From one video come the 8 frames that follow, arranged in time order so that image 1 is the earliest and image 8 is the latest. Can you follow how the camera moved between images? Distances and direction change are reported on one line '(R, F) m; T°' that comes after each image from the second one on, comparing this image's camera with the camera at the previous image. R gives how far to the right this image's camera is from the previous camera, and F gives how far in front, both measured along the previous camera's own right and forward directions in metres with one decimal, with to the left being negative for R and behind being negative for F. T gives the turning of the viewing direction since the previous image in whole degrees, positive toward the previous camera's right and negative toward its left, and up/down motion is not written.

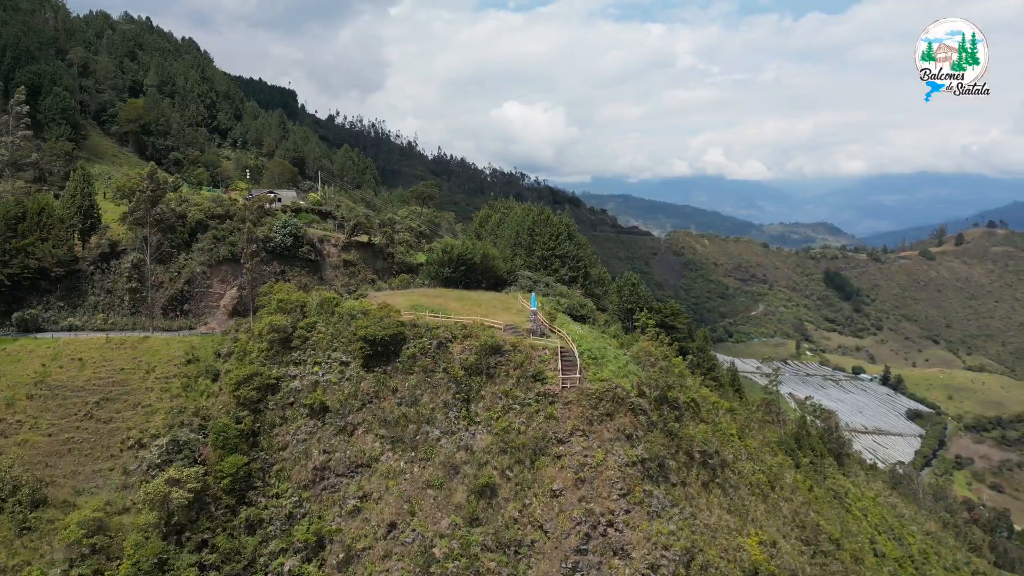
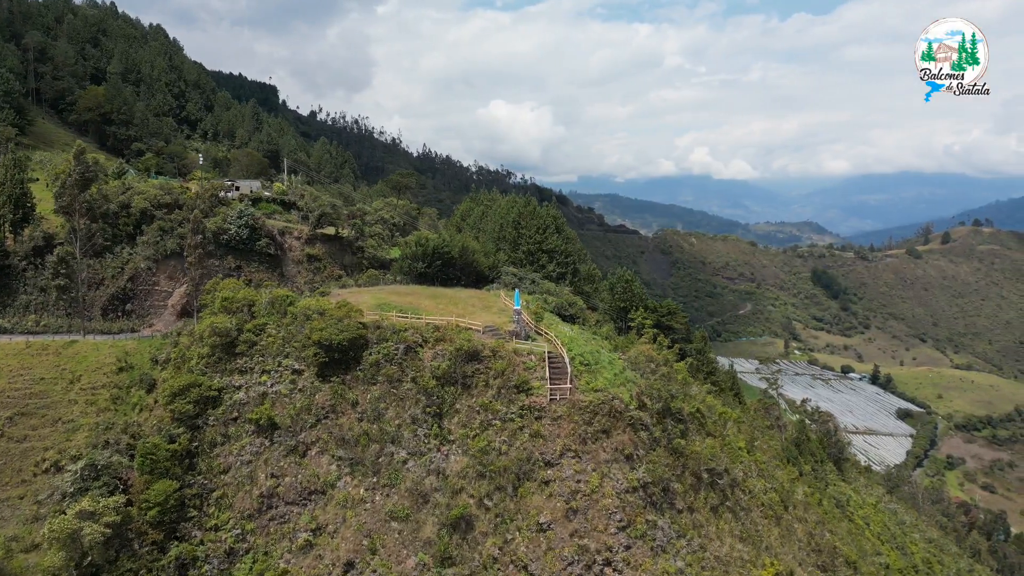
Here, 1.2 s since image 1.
(+0.3, +4.2) m; +1°
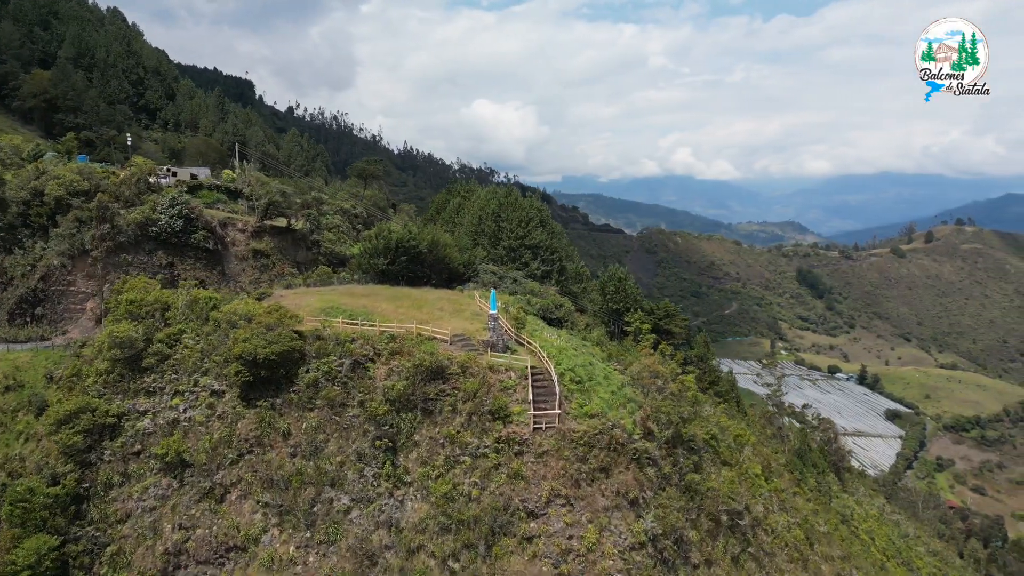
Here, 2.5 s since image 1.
(+0.3, +5.2) m; +1°
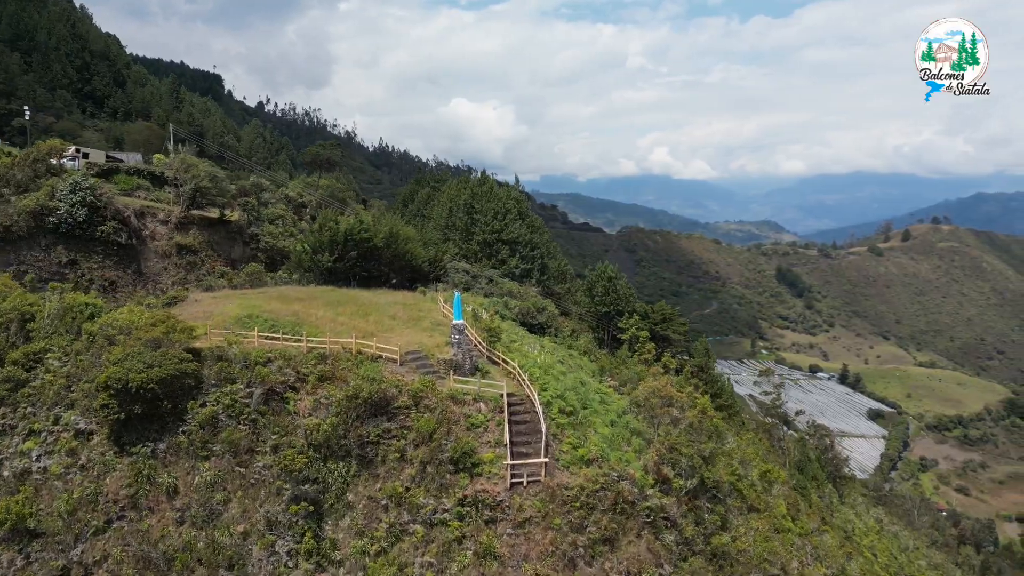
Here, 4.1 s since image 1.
(+0.2, +5.2) m; +2°
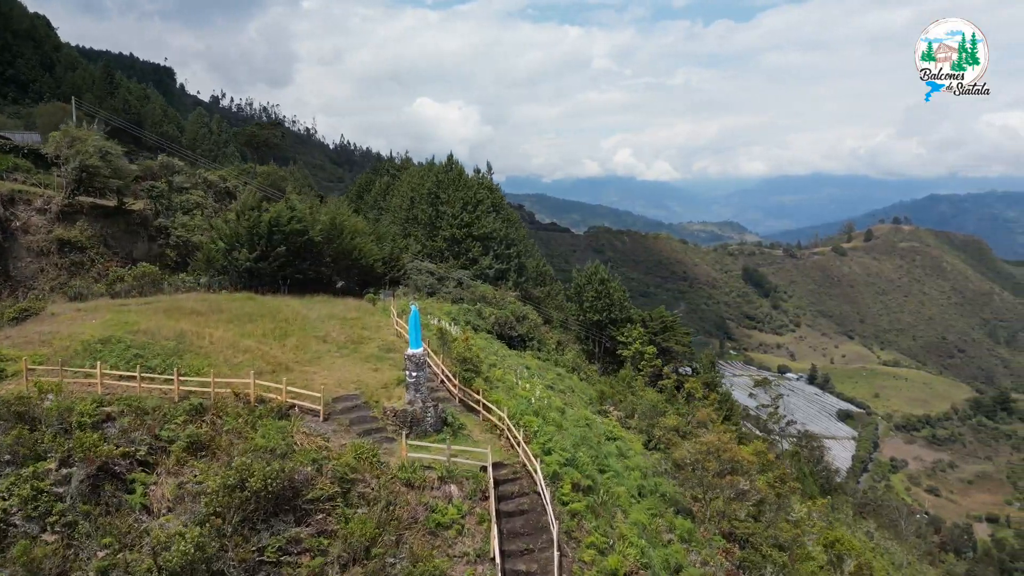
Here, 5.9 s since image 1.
(-0.3, +5.8) m; +3°
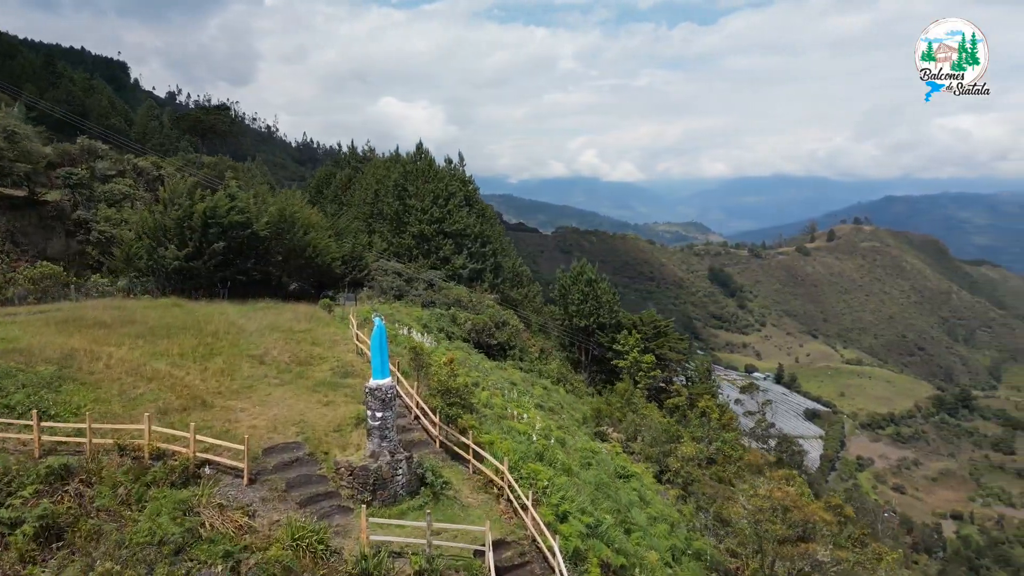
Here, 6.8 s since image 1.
(-0.4, +3.0) m; +3°
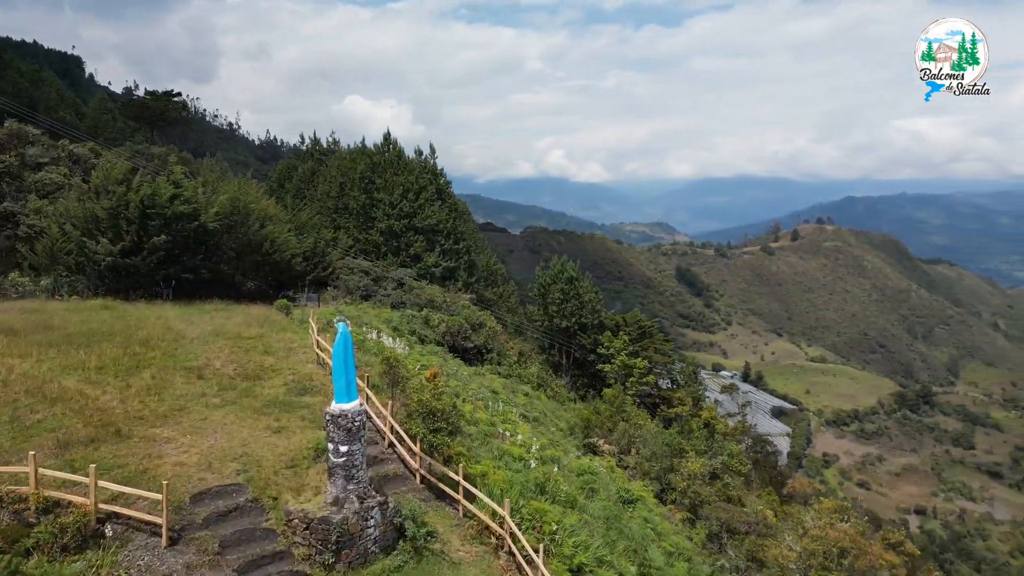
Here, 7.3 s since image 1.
(-0.3, +1.7) m; +3°
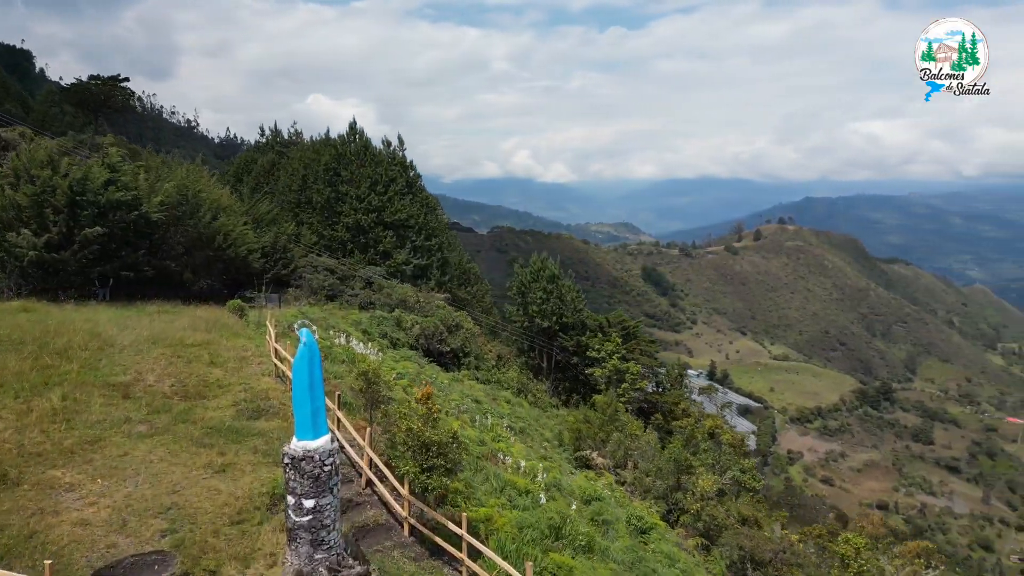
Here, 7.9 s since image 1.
(-0.4, +1.6) m; +3°
